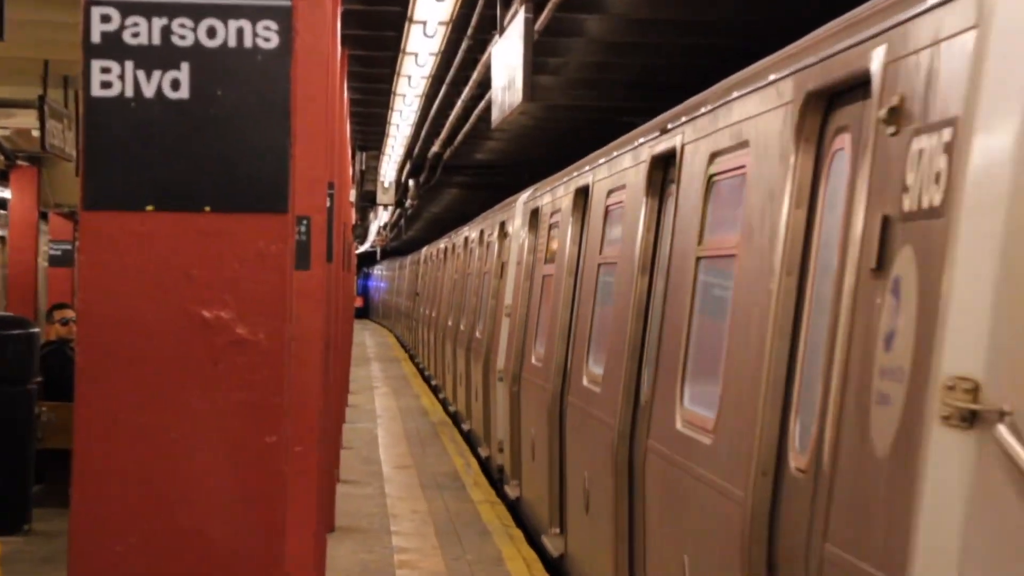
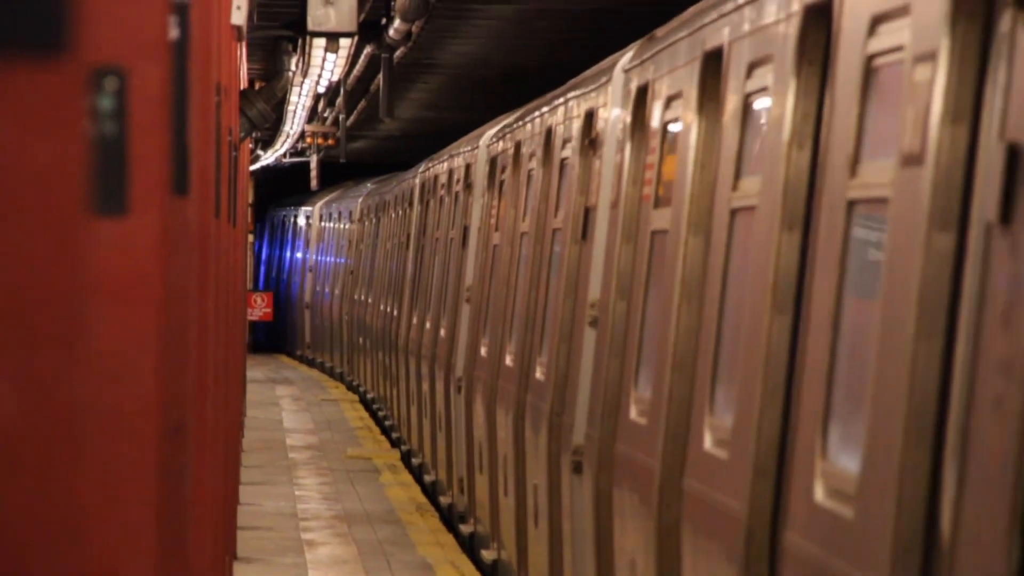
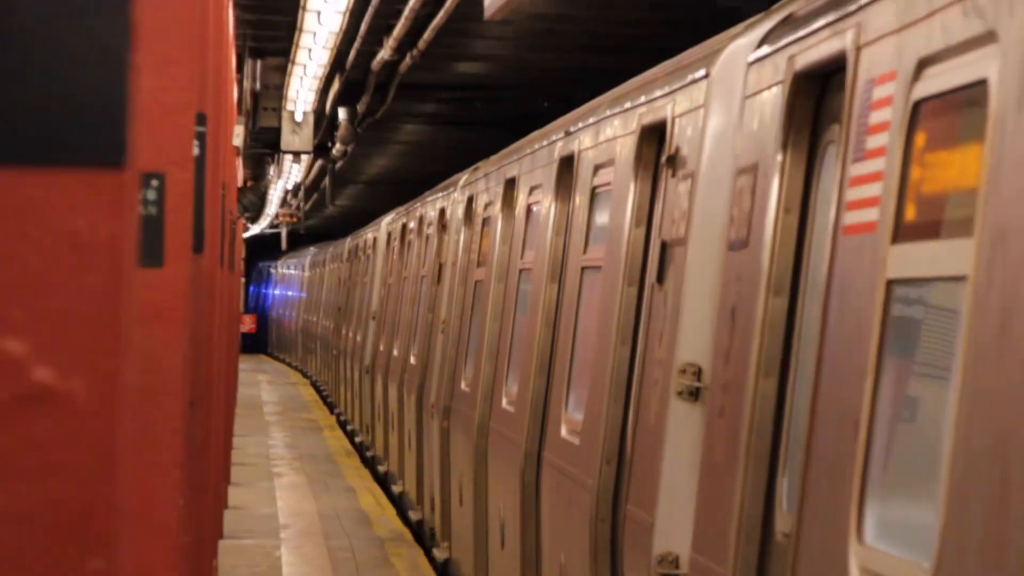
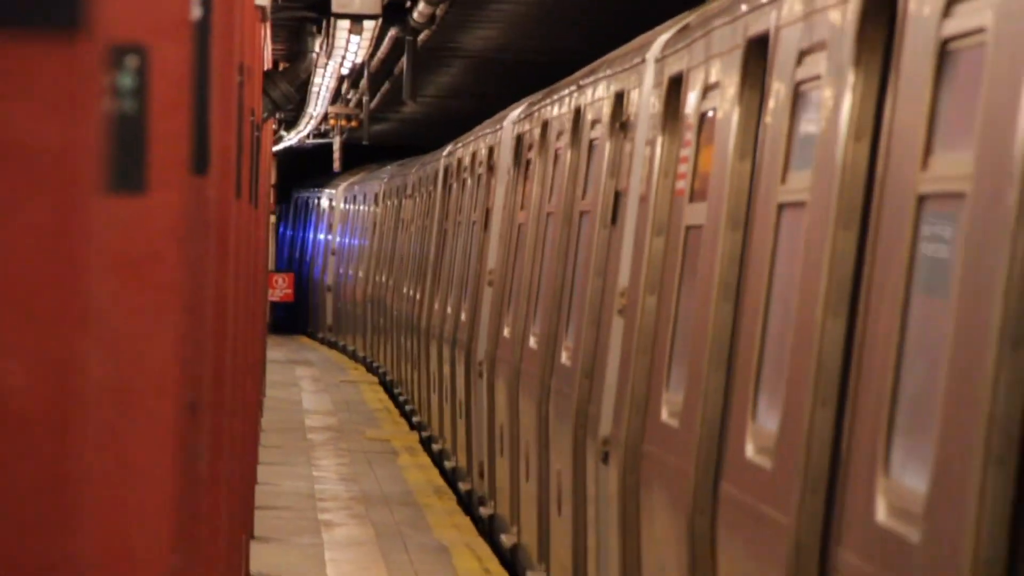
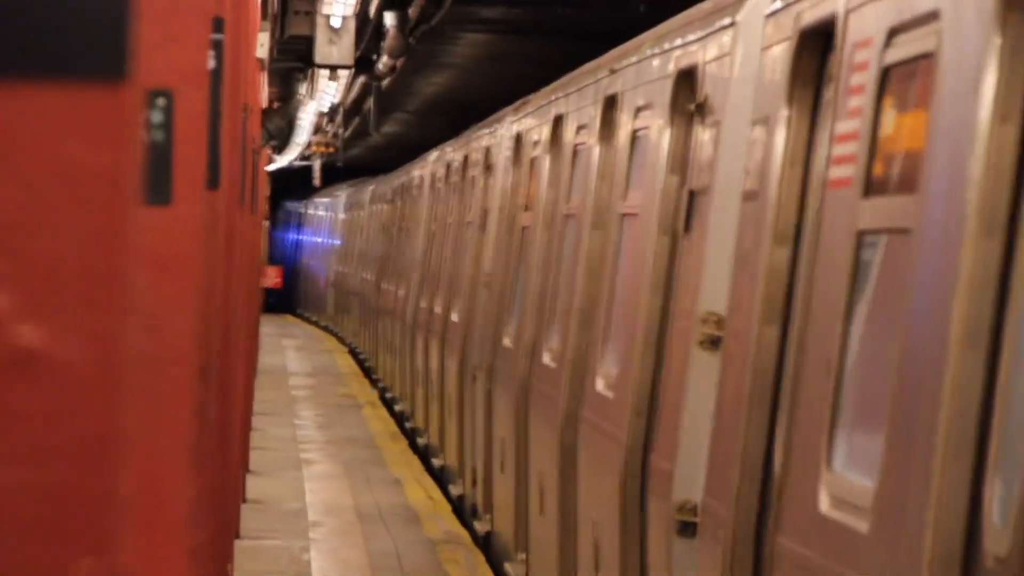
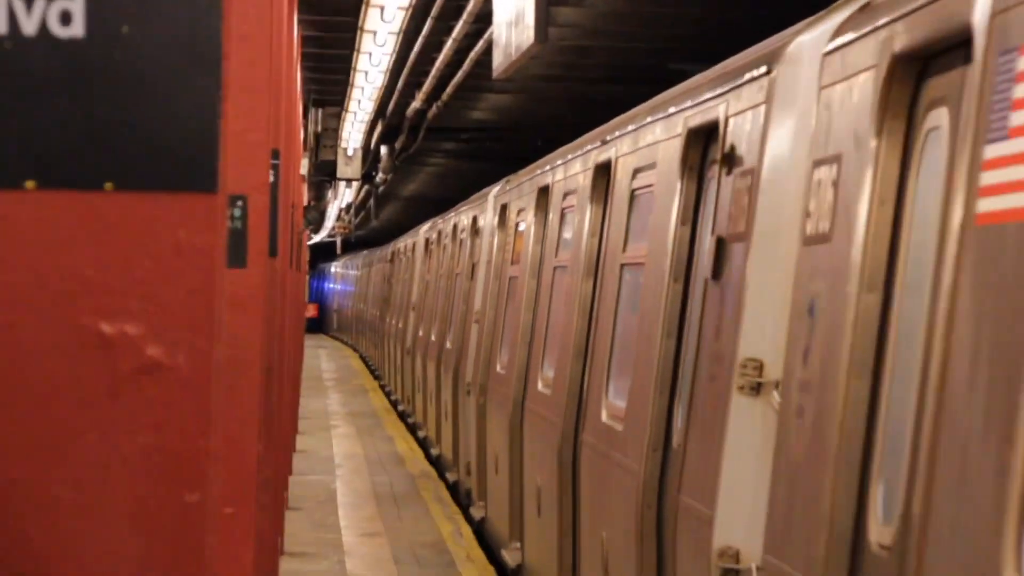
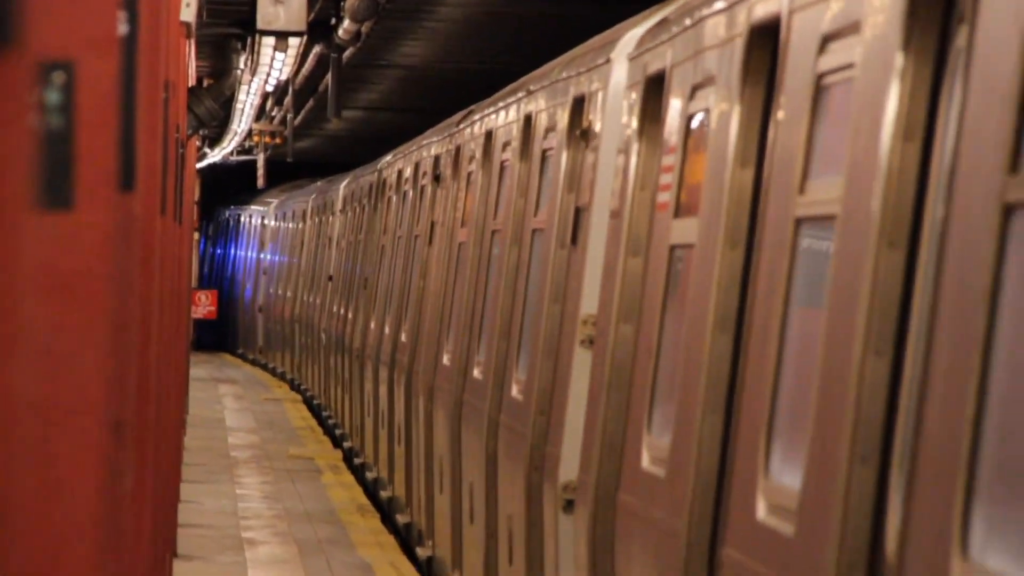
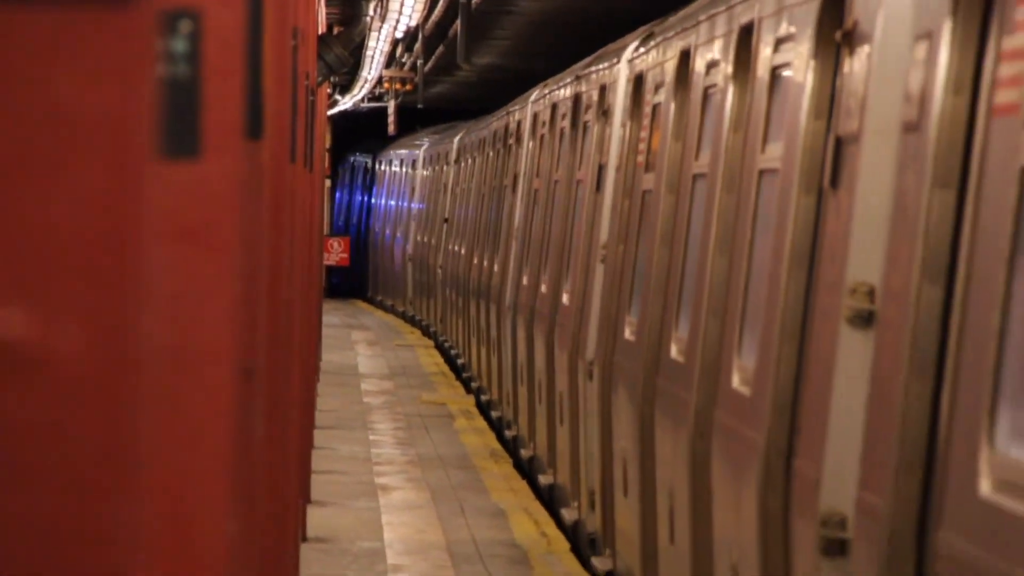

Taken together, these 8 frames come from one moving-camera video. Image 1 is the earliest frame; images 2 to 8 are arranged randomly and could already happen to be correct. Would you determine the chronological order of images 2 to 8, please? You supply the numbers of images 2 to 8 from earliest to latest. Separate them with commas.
6, 3, 5, 7, 4, 8, 2
